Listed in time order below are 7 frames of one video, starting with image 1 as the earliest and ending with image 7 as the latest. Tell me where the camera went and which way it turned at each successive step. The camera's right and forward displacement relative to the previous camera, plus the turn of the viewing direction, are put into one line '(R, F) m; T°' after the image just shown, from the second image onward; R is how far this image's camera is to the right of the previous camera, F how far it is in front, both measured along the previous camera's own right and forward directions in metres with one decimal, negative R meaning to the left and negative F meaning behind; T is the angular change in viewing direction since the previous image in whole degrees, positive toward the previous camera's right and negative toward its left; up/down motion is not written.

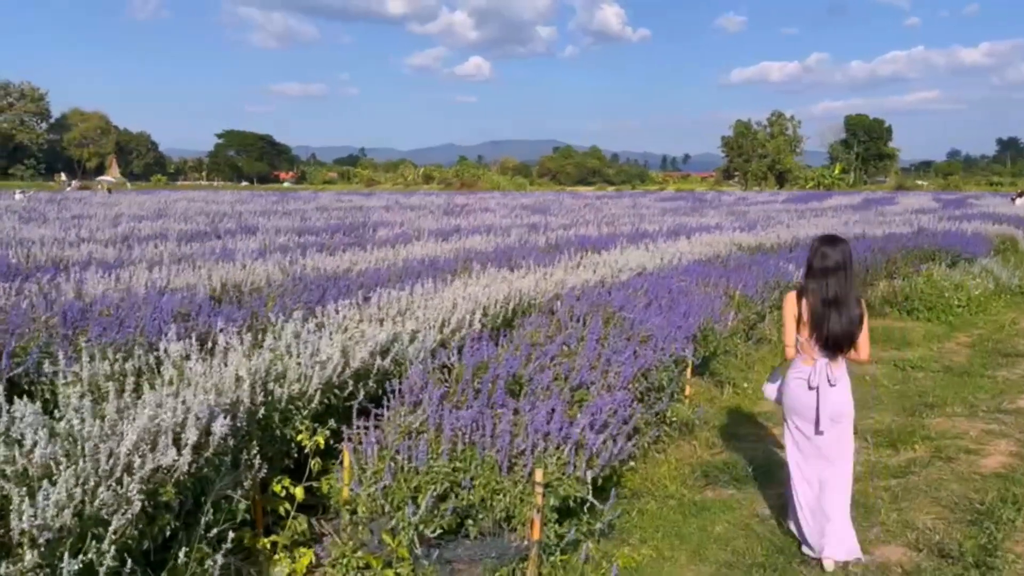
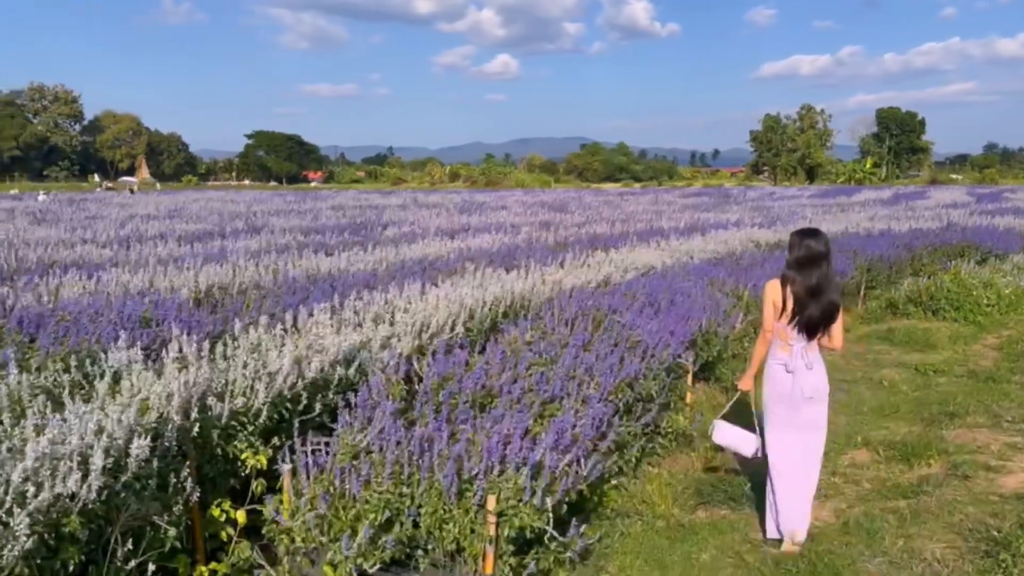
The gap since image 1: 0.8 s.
(+0.2, +0.3) m; -2°
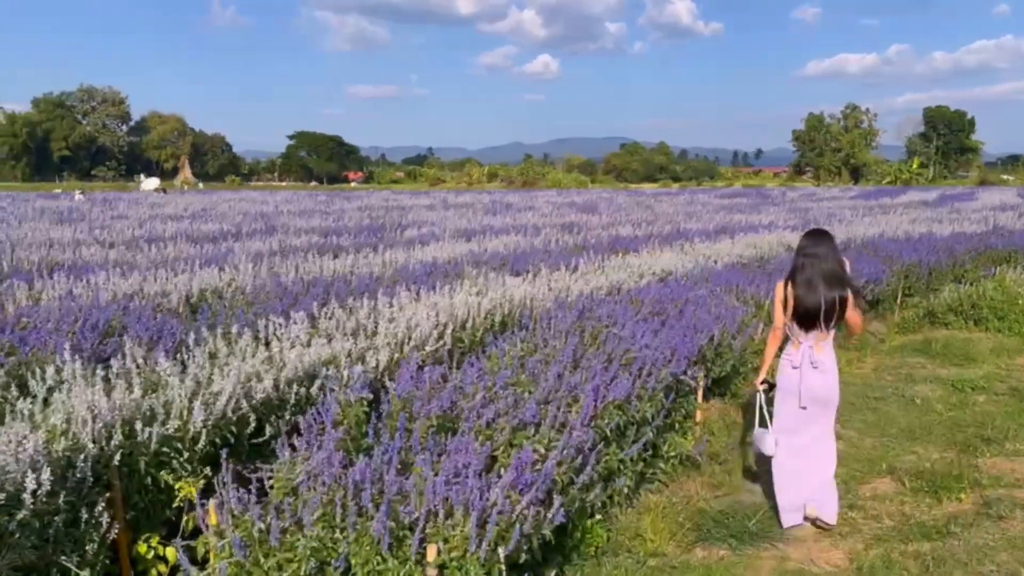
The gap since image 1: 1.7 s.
(+0.2, +0.3) m; -3°
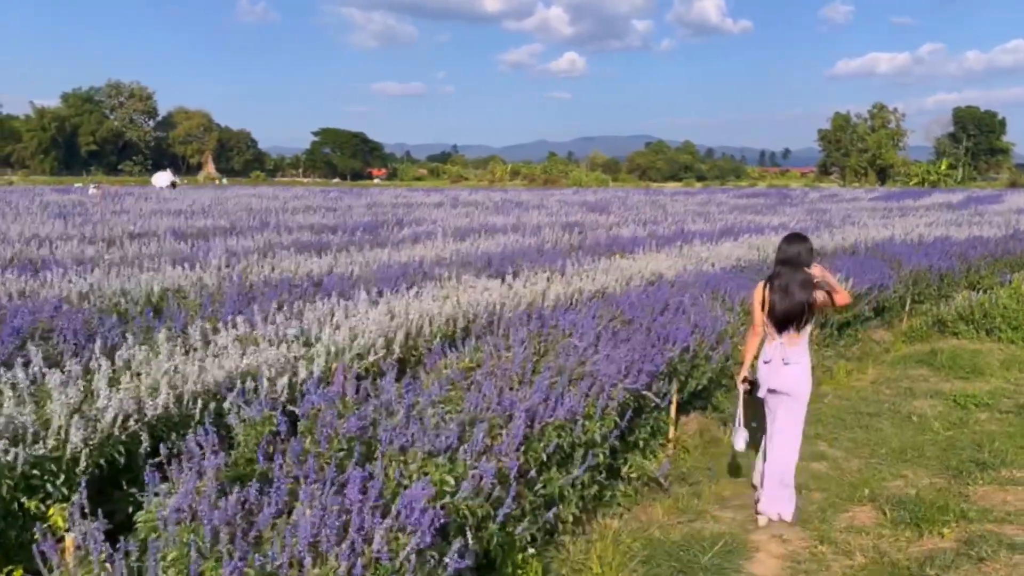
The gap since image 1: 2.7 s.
(+0.3, +0.3) m; -2°
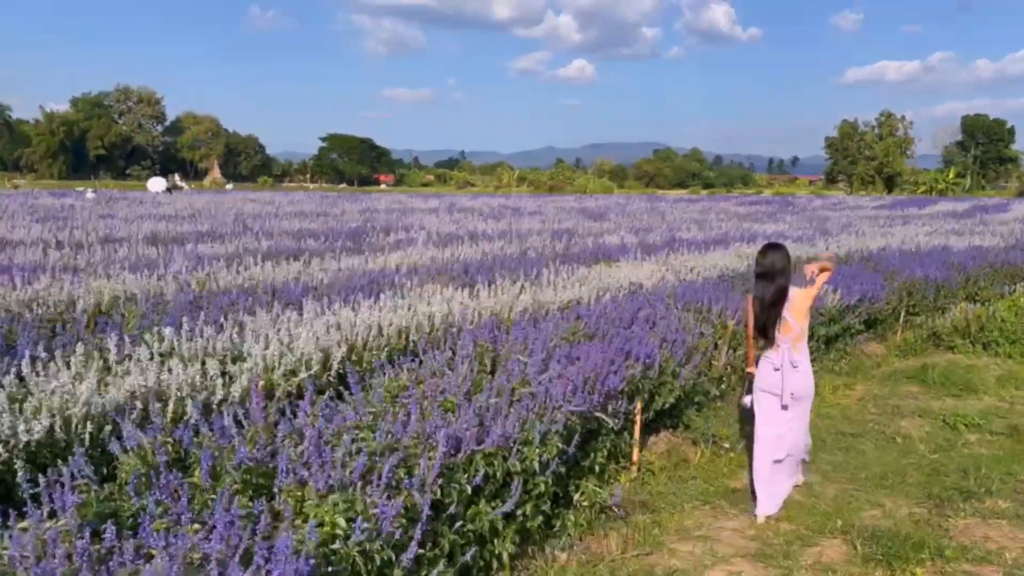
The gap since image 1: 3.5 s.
(+0.3, +0.3) m; -1°
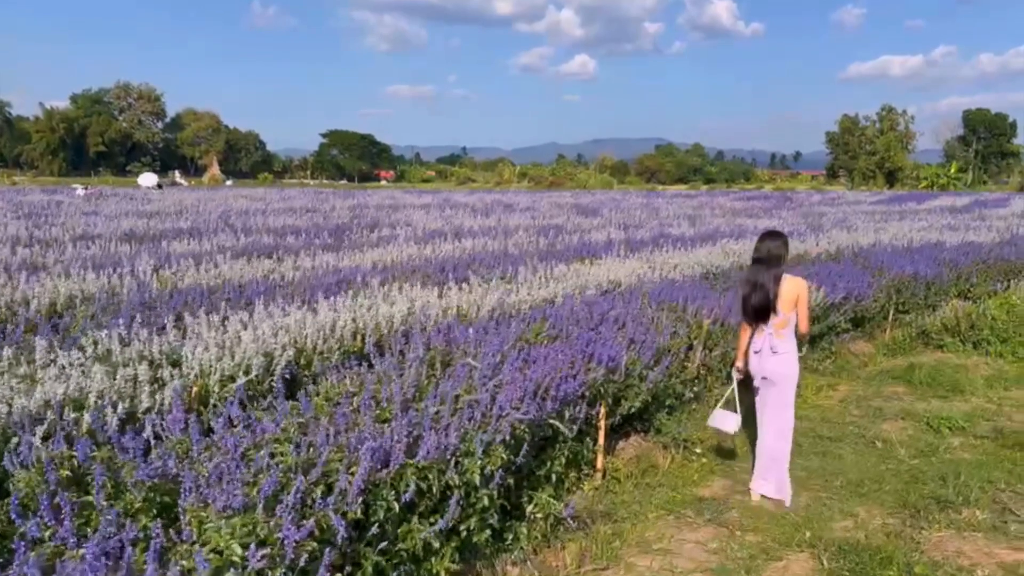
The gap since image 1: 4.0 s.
(+0.2, +0.2) m; 0°
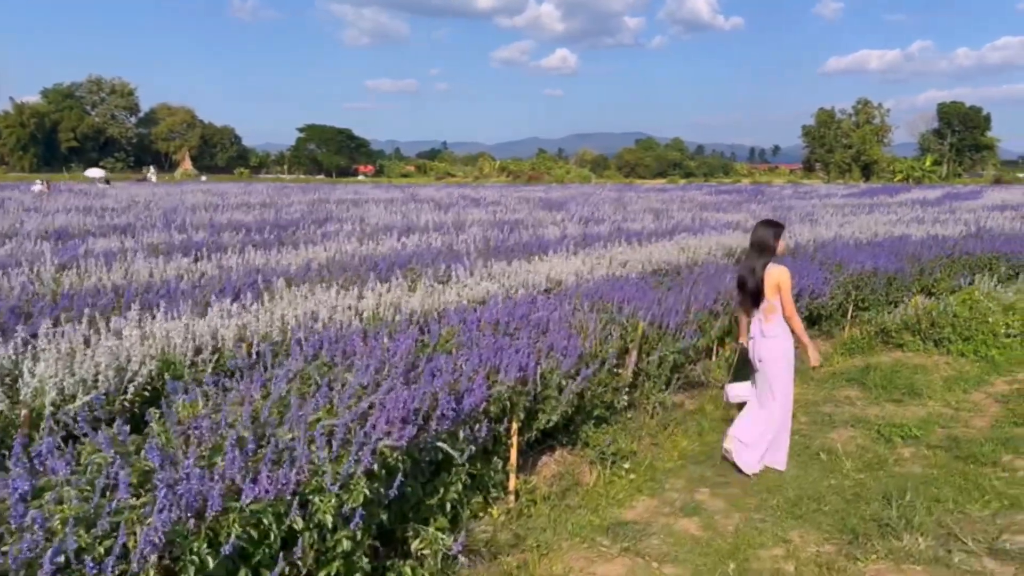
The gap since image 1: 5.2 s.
(+0.3, +0.4) m; +1°
